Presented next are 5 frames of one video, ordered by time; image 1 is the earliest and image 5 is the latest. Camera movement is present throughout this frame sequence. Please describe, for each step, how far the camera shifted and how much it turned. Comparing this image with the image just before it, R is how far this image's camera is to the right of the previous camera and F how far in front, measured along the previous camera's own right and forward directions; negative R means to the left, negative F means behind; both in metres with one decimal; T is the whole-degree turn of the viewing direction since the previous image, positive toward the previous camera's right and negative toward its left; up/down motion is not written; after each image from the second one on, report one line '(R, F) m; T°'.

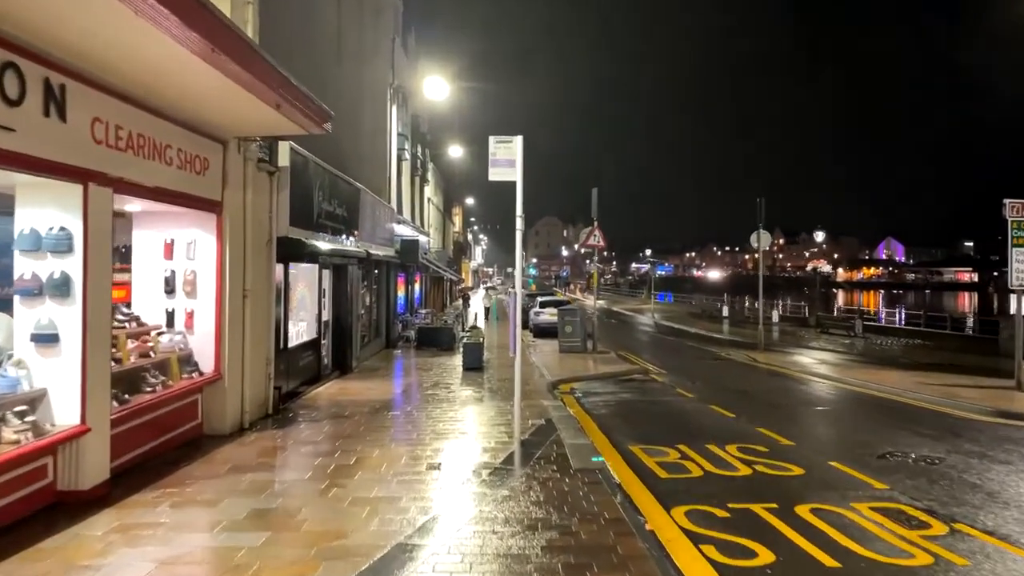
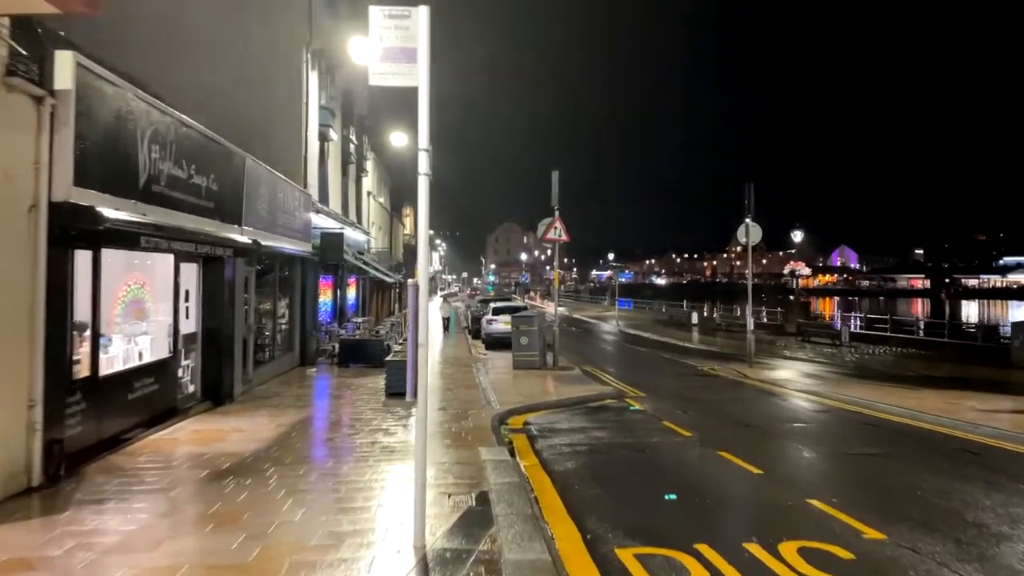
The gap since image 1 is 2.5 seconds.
(+0.5, +4.0) m; +3°
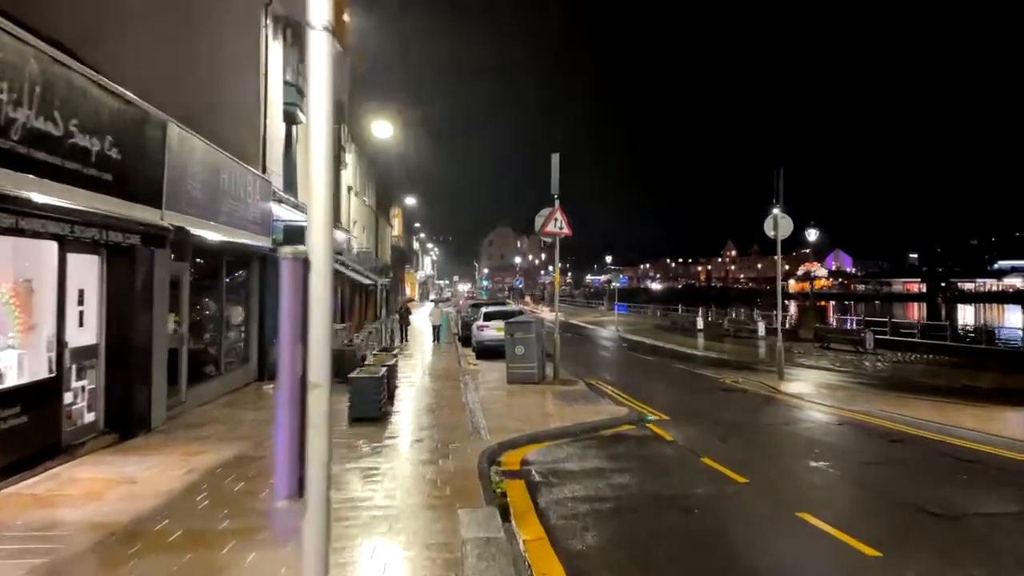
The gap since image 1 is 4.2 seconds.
(0.0, +2.7) m; +1°
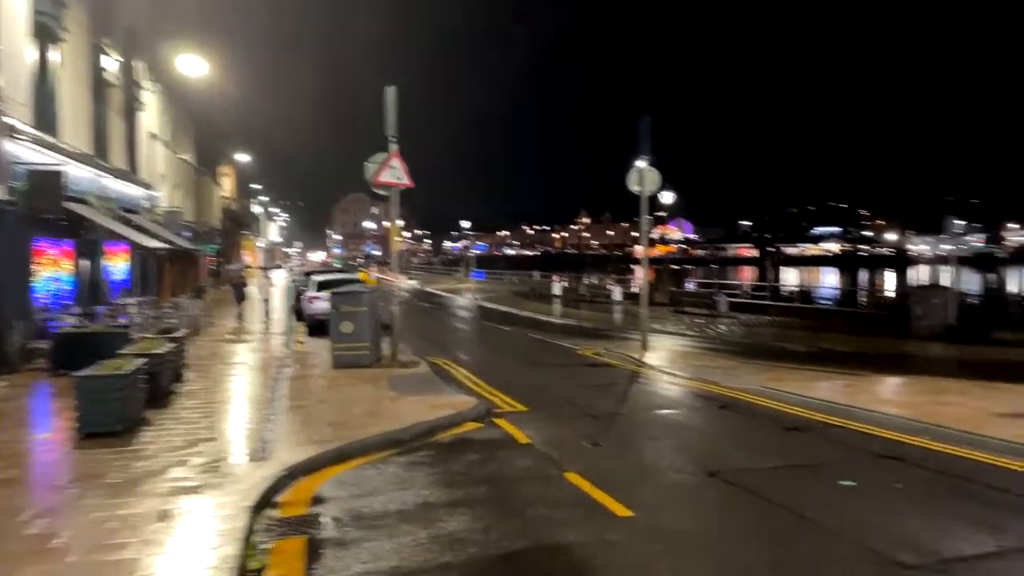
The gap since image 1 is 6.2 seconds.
(+0.6, +2.6) m; +11°
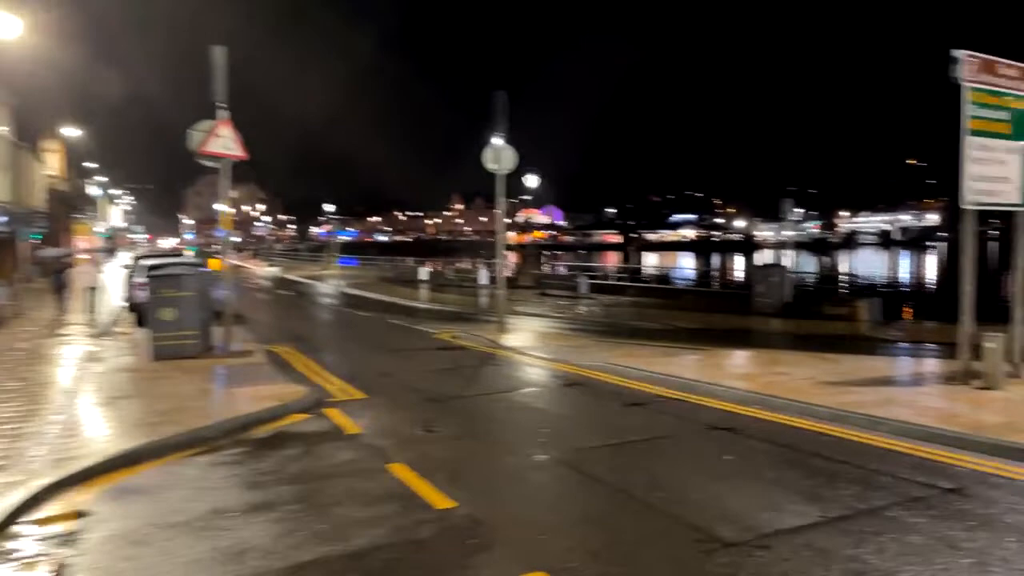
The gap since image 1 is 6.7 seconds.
(+0.5, +0.6) m; +10°
